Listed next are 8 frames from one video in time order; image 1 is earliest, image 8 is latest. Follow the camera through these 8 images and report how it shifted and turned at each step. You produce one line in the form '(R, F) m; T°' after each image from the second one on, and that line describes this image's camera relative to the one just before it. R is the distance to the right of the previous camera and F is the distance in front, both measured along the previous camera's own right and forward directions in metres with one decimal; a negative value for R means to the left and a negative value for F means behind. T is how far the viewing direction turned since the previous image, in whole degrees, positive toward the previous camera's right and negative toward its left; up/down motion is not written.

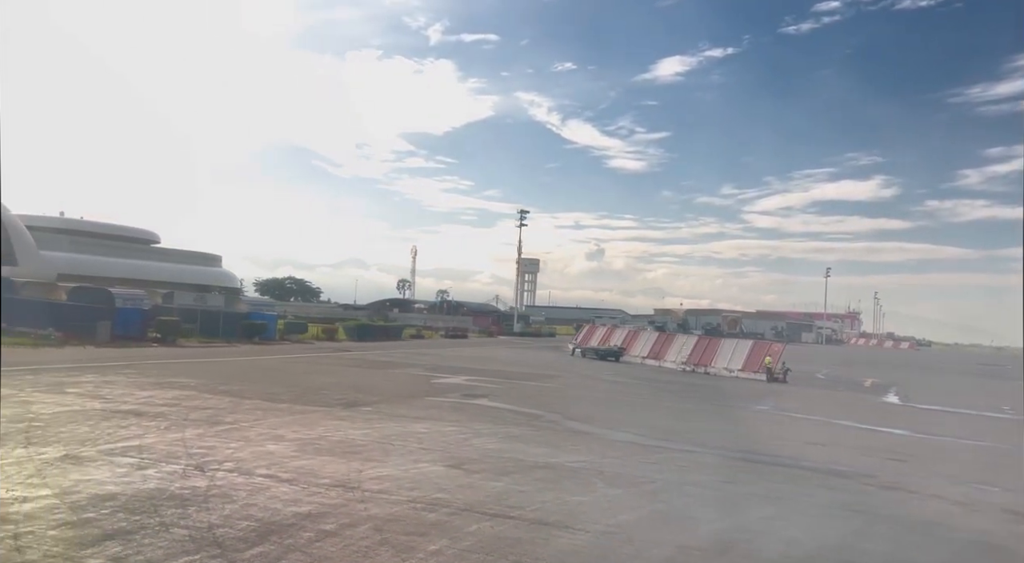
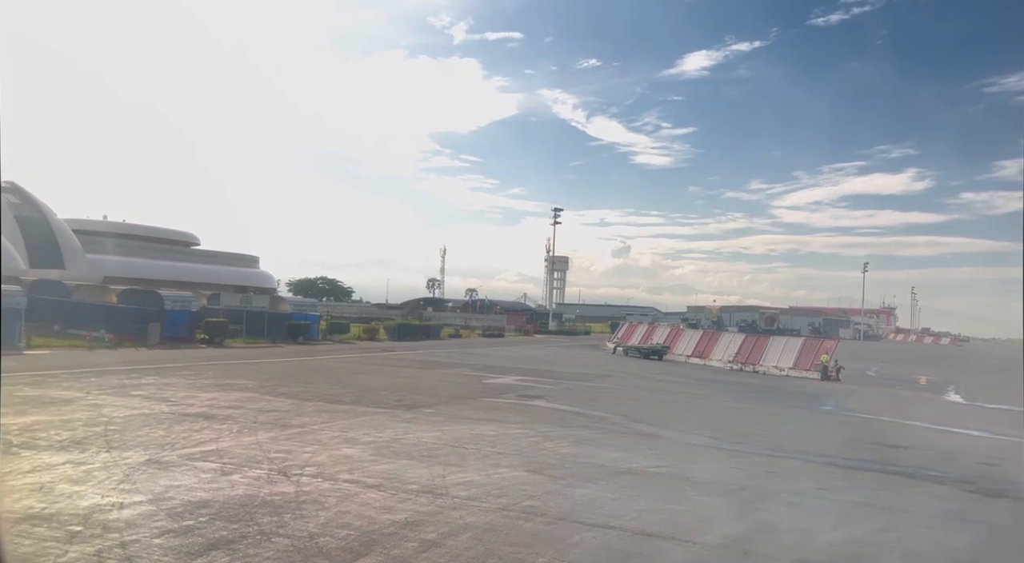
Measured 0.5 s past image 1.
(-0.5, +0.1) m; -3°
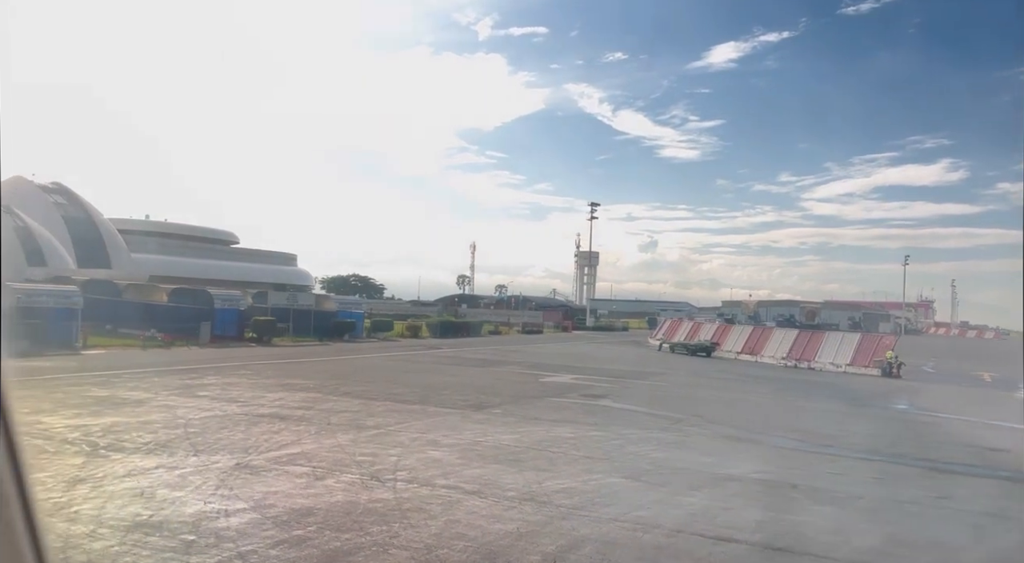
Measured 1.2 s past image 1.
(-0.6, +0.2) m; -3°
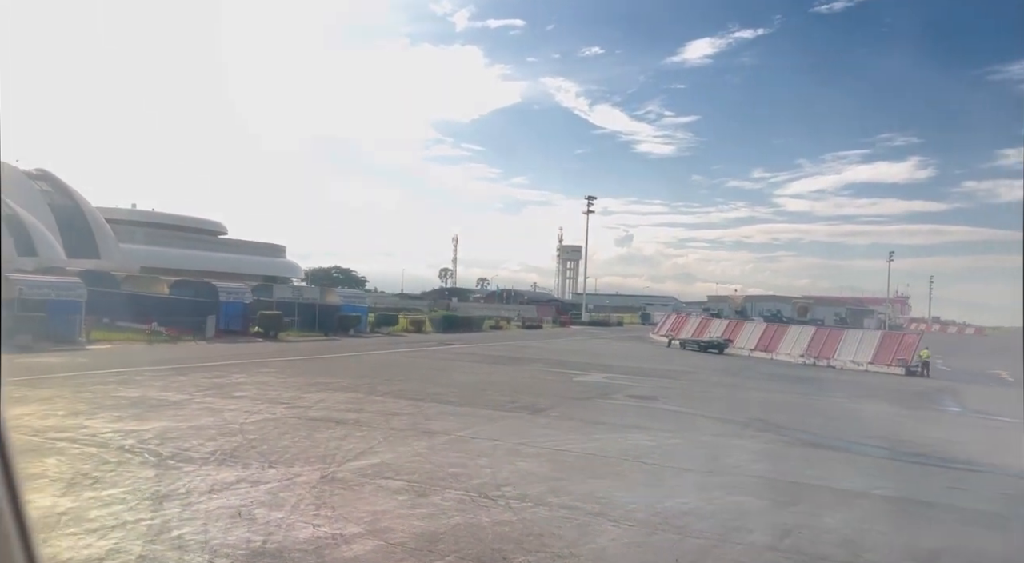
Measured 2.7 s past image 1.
(-1.2, +0.5) m; +1°
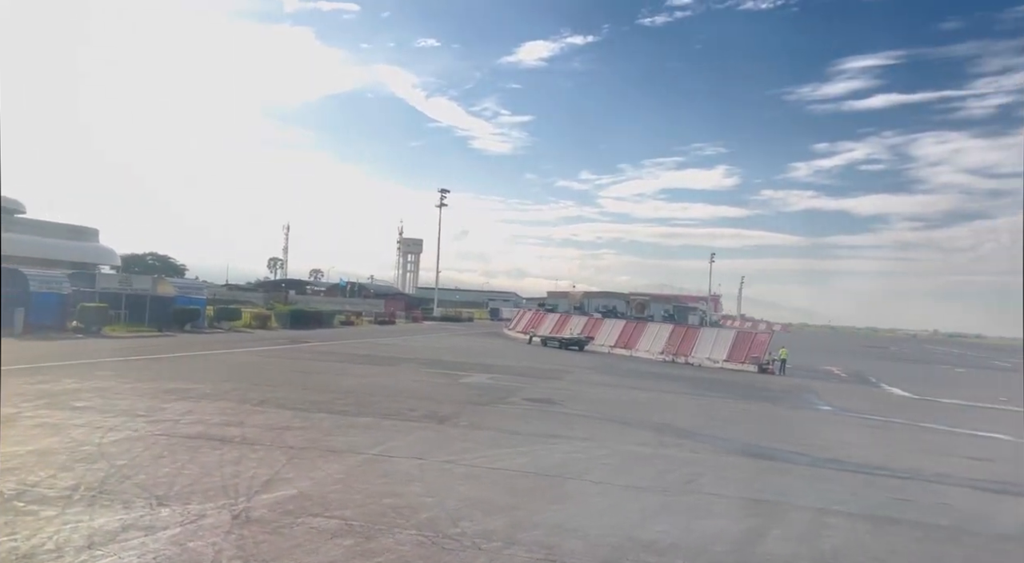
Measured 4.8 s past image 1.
(-1.0, +0.9) m; +13°
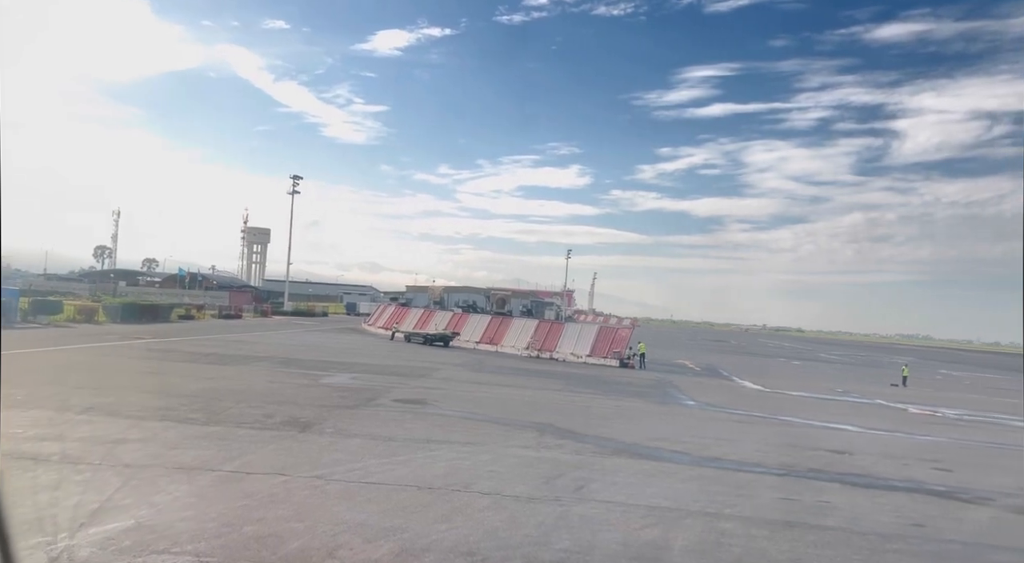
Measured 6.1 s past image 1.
(-0.2, +0.6) m; +12°
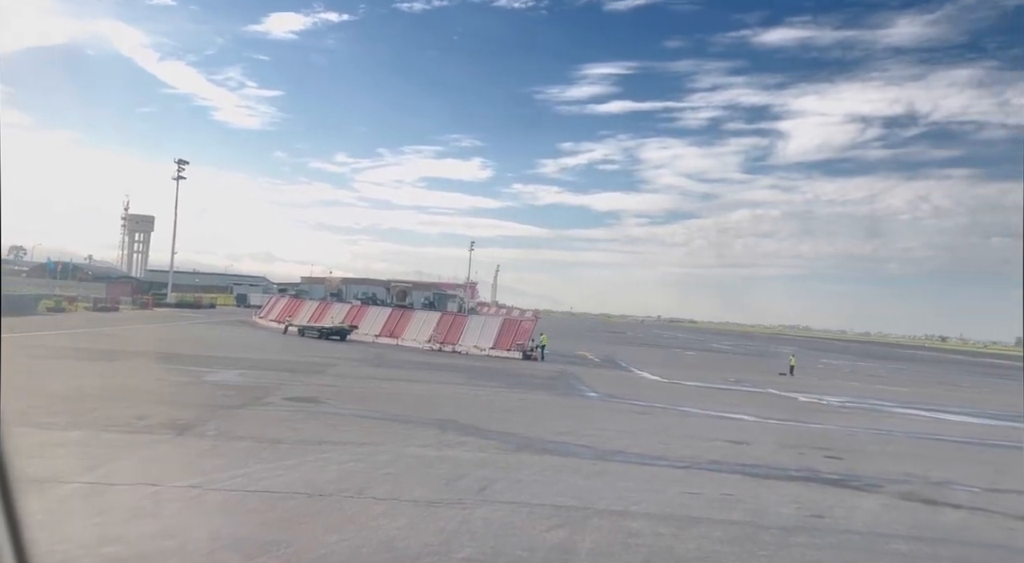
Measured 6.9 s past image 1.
(0.0, +0.4) m; +8°
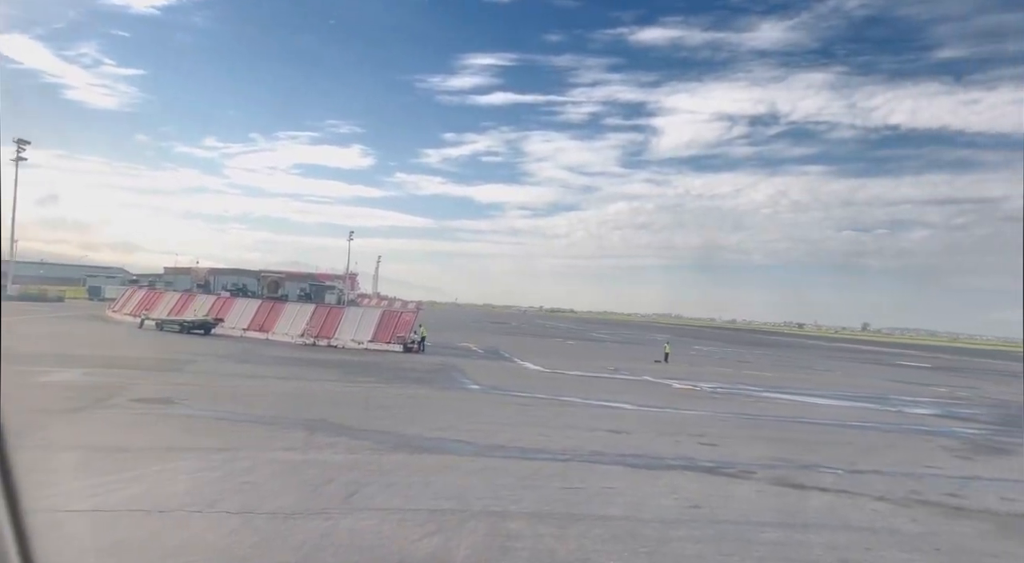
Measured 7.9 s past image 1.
(+0.1, +0.4) m; +10°
